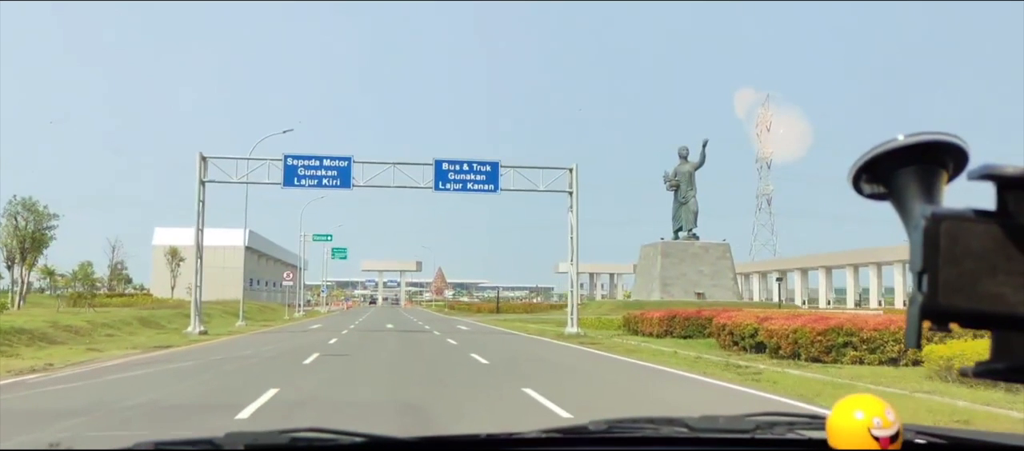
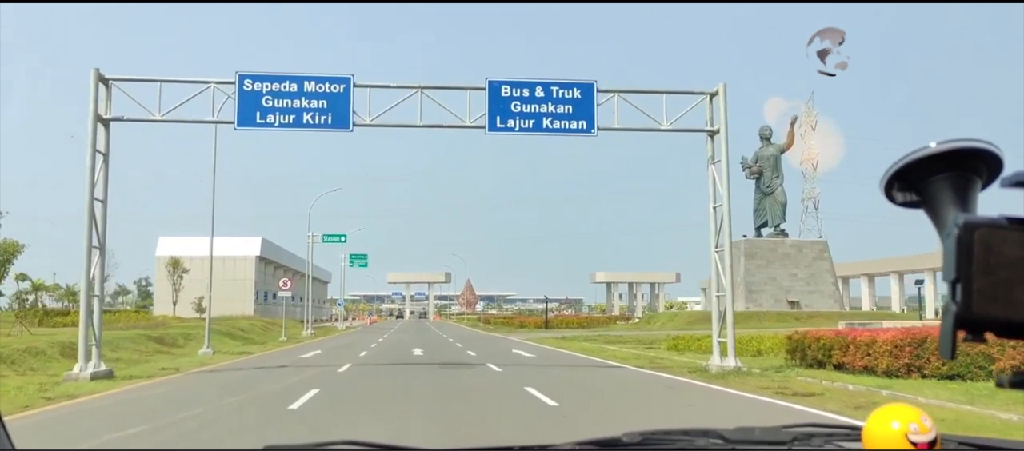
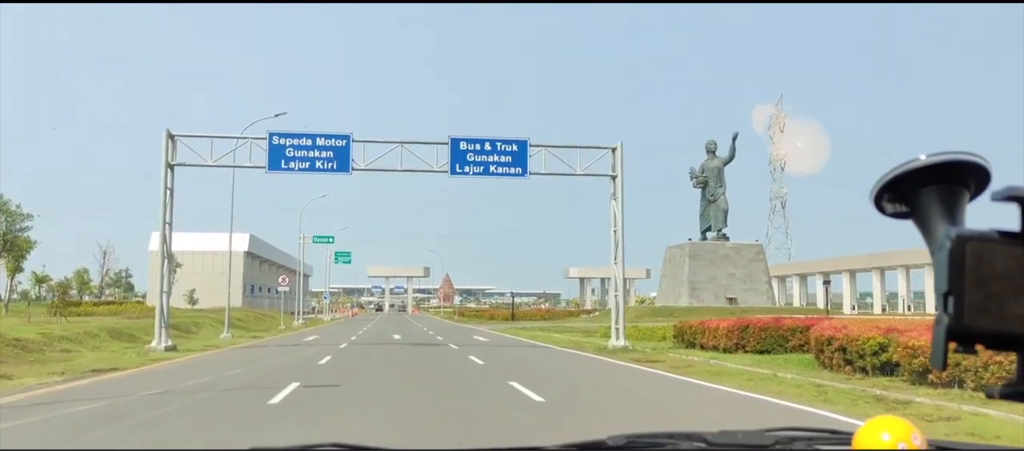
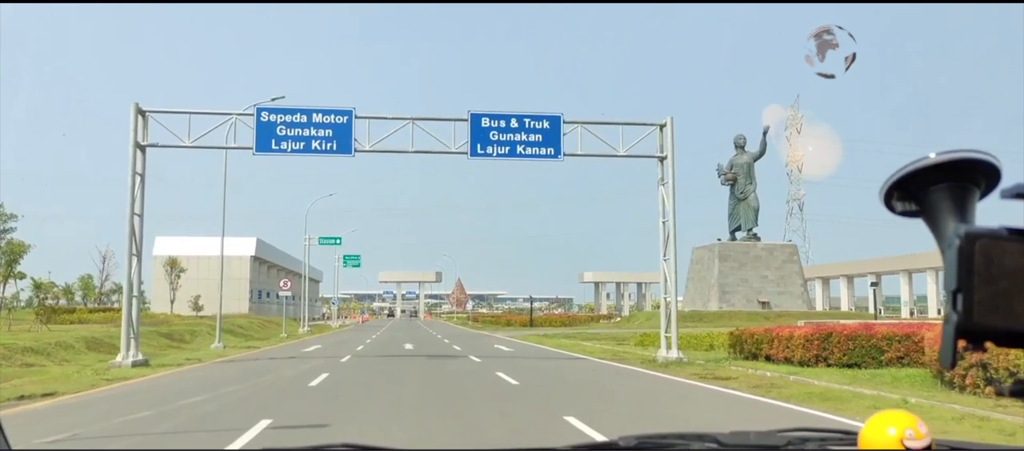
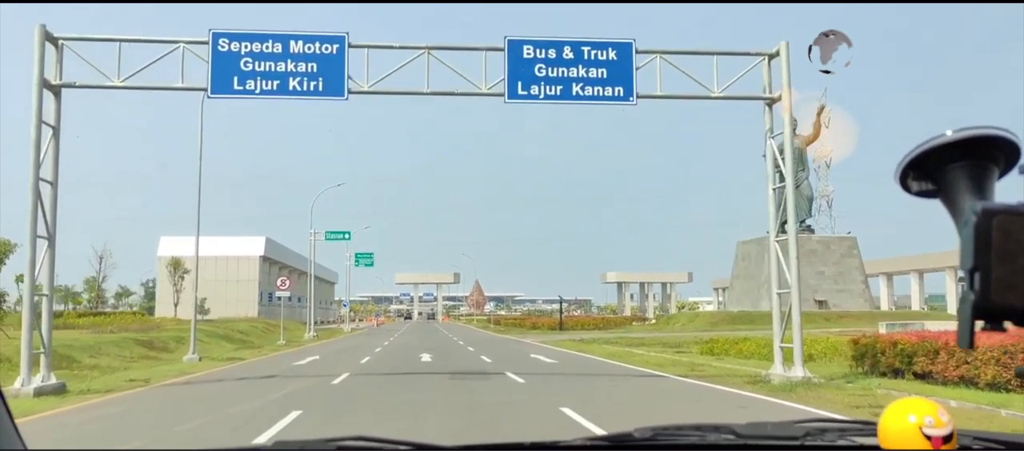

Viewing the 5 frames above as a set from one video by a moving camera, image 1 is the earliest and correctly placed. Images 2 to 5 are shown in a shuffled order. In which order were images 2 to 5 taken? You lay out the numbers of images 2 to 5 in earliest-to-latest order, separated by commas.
3, 4, 2, 5
